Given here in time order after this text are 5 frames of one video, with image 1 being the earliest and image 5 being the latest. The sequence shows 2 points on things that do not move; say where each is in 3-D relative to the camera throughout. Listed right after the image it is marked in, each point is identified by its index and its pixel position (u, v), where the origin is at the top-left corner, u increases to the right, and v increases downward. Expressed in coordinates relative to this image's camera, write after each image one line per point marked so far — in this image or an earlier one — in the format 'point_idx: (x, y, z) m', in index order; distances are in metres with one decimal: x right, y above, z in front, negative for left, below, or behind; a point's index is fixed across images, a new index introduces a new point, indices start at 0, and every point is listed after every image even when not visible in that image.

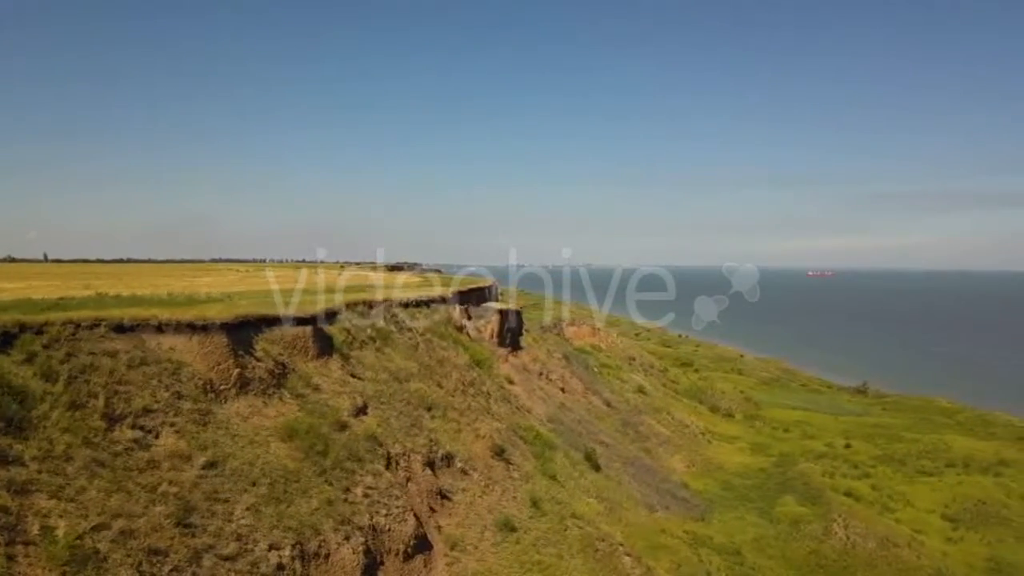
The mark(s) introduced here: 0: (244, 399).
0: (-5.6, -2.3, +14.6) m
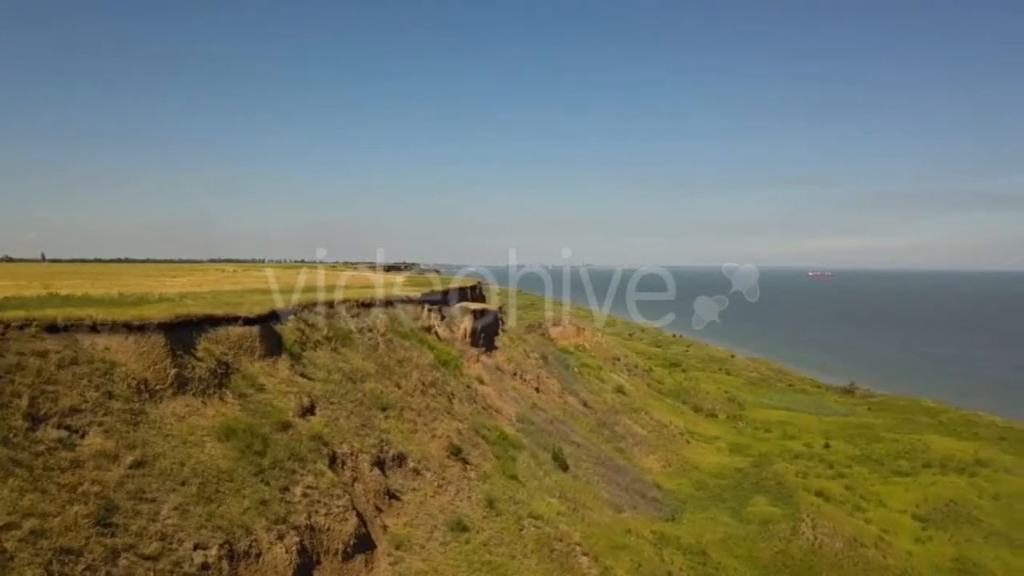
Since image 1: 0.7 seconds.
0: (-7.0, -2.3, +14.6) m
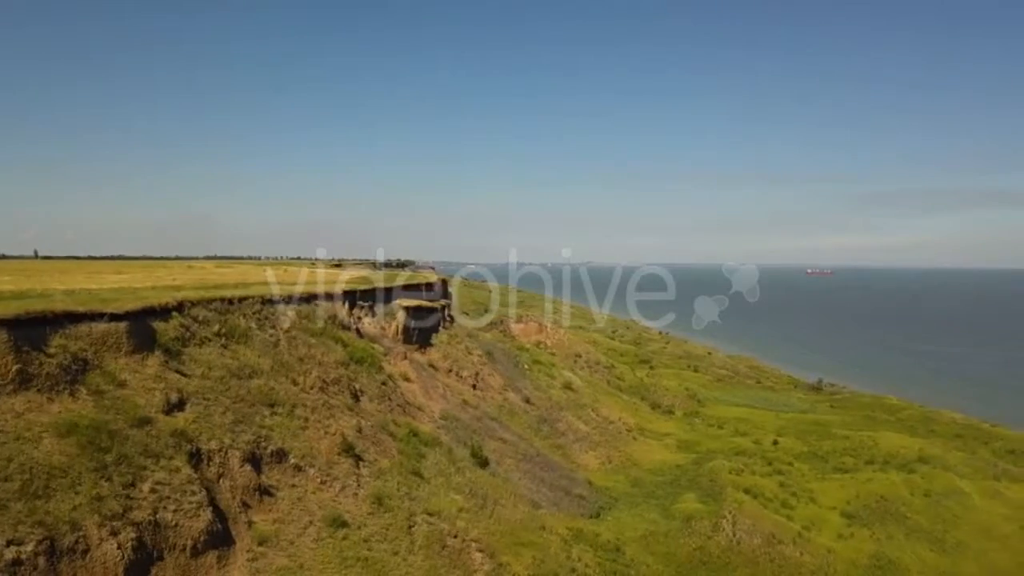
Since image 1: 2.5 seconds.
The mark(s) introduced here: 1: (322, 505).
0: (-10.3, -2.2, +14.6) m
1: (-5.2, -6.0, +19.0) m
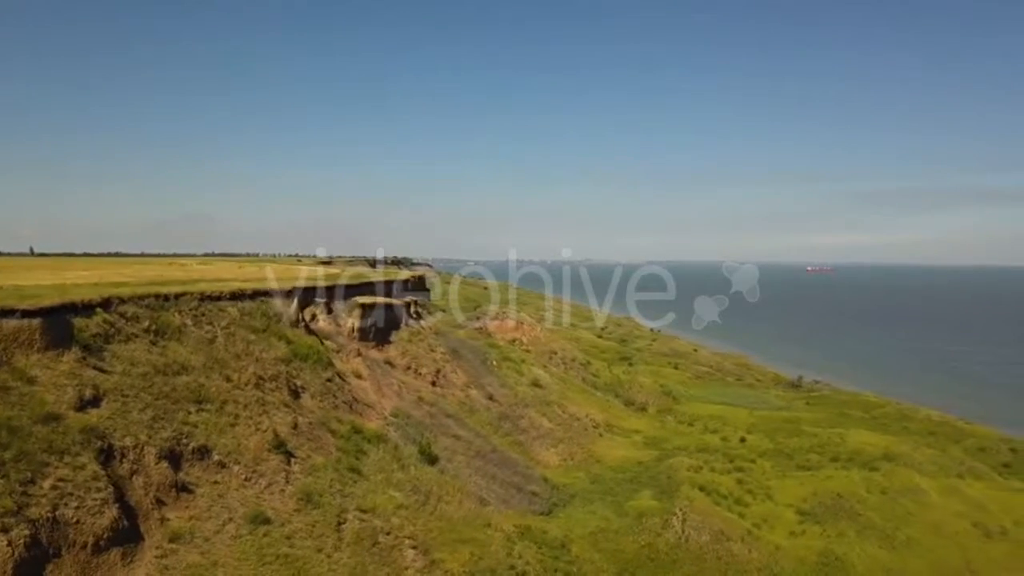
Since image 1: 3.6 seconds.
0: (-12.4, -2.2, +14.5) m
1: (-7.3, -5.9, +19.0) m
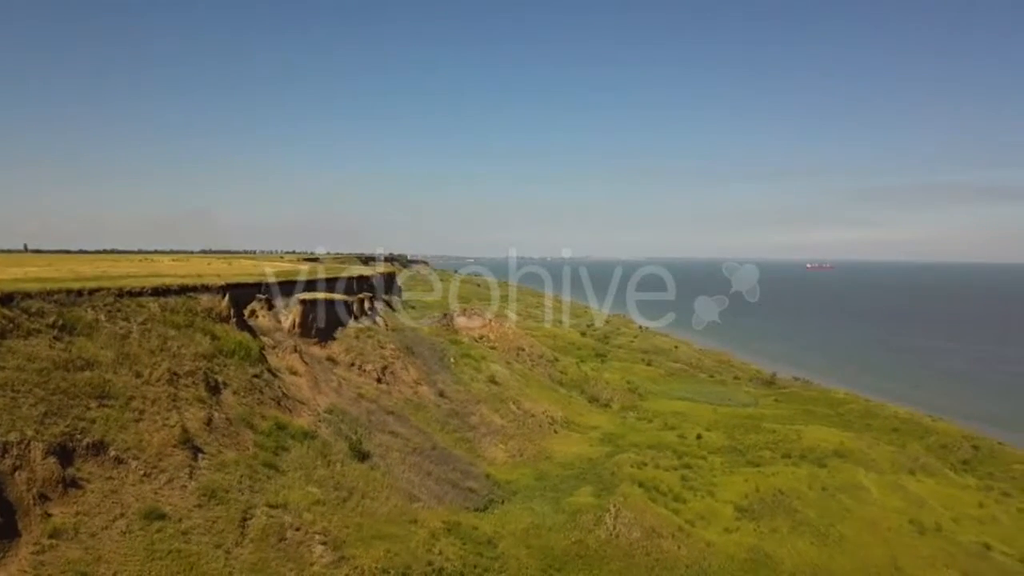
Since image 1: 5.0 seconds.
0: (-15.2, -2.0, +14.4) m
1: (-10.1, -5.7, +18.9) m
